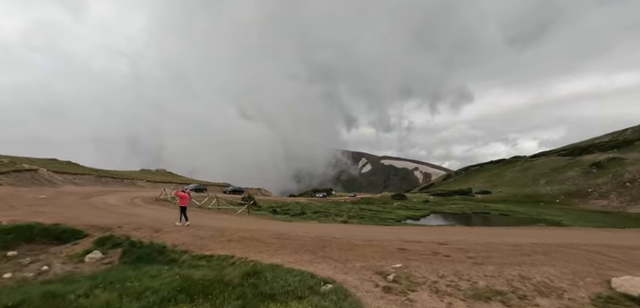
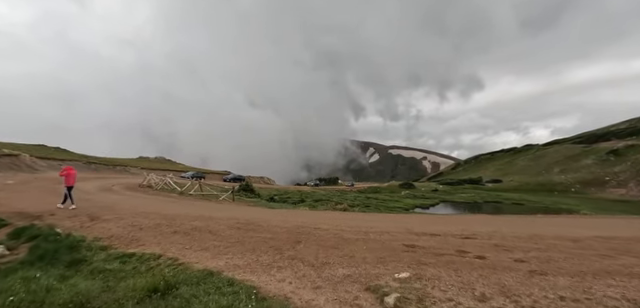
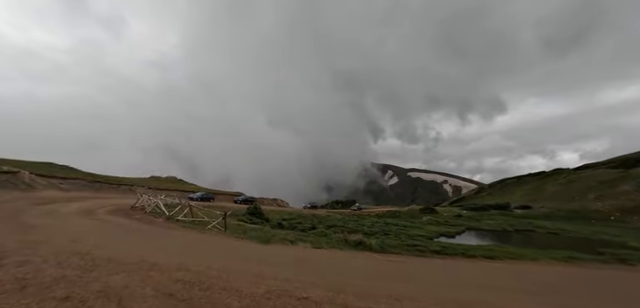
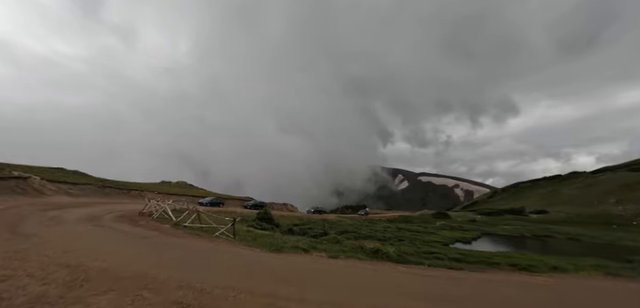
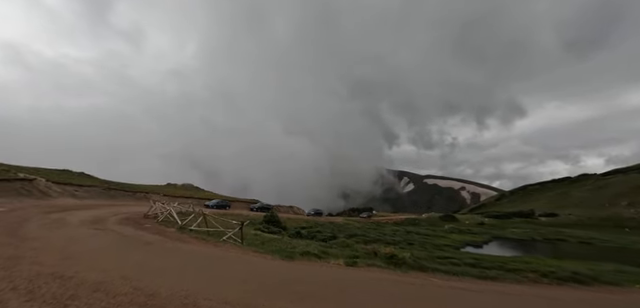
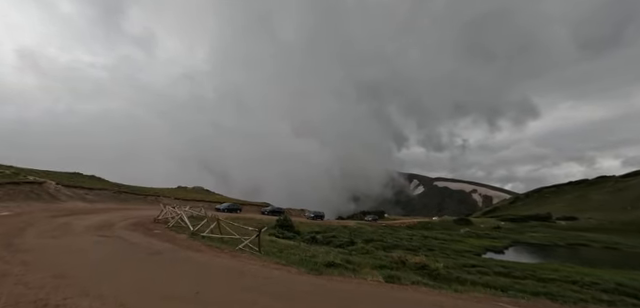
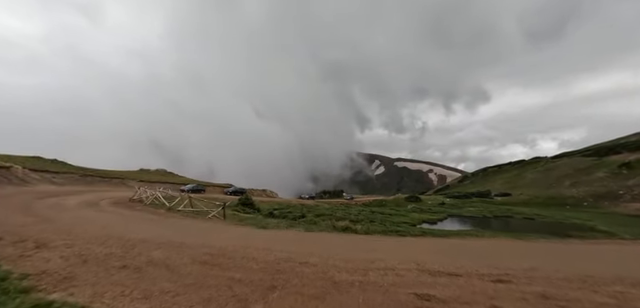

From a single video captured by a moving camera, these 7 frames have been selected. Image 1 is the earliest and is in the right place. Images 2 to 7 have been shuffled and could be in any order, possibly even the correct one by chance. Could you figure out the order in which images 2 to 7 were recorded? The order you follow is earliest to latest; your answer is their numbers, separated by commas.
2, 7, 3, 4, 5, 6
